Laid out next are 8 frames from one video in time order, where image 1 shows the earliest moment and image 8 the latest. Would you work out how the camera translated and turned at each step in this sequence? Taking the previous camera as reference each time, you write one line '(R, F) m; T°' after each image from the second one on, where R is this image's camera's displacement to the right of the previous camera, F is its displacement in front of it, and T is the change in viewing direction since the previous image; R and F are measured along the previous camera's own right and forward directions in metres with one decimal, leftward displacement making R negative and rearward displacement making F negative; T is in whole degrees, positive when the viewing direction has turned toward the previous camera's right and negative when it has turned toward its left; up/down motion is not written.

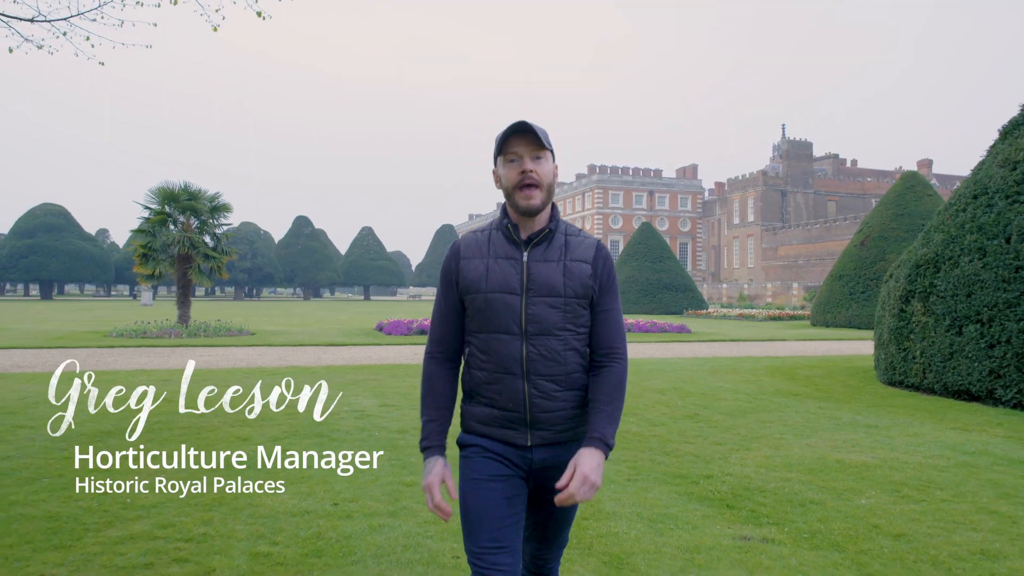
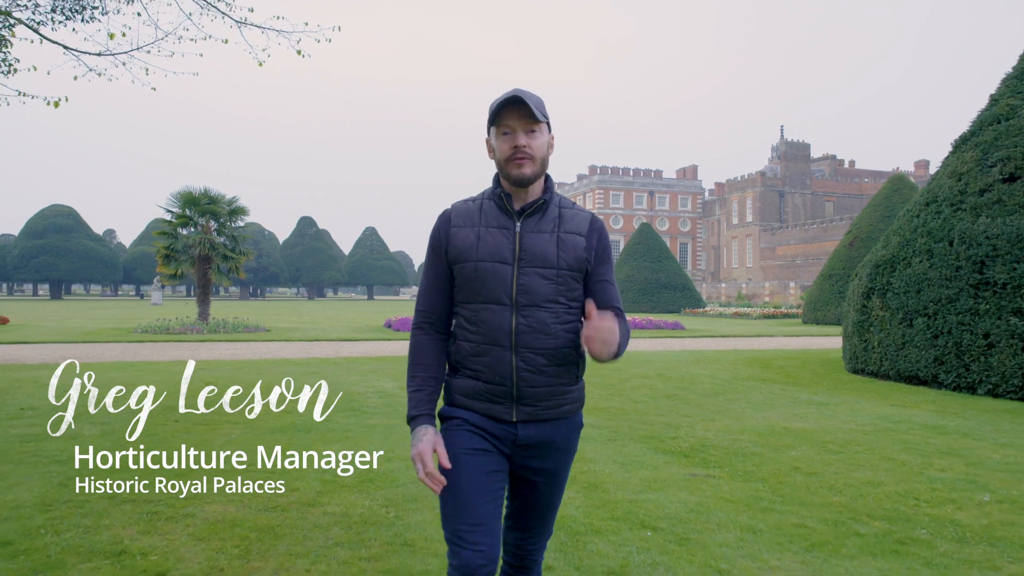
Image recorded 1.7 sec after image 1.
(0.0, -1.2) m; 0°
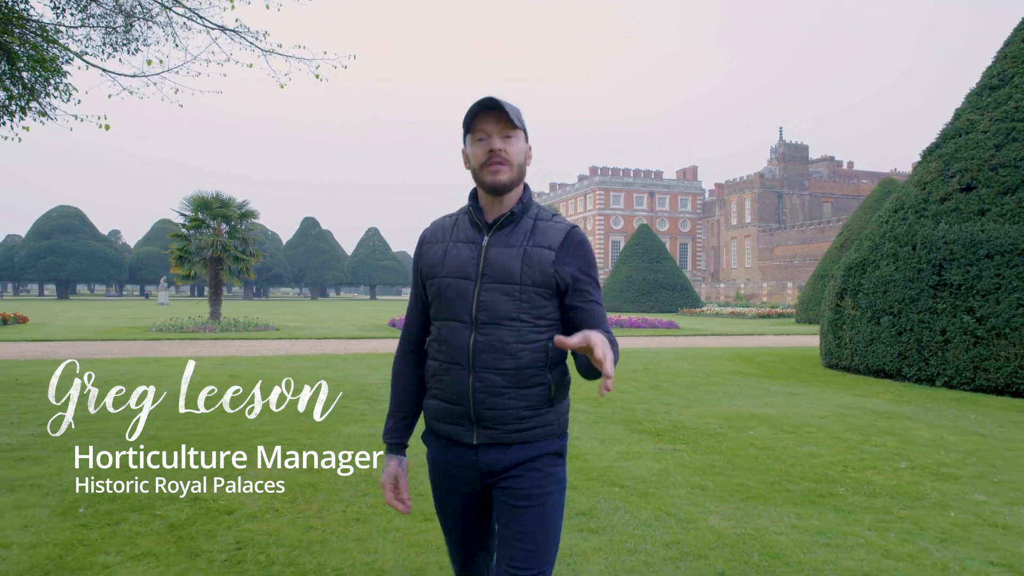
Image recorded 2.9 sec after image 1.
(+0.1, -0.9) m; 0°
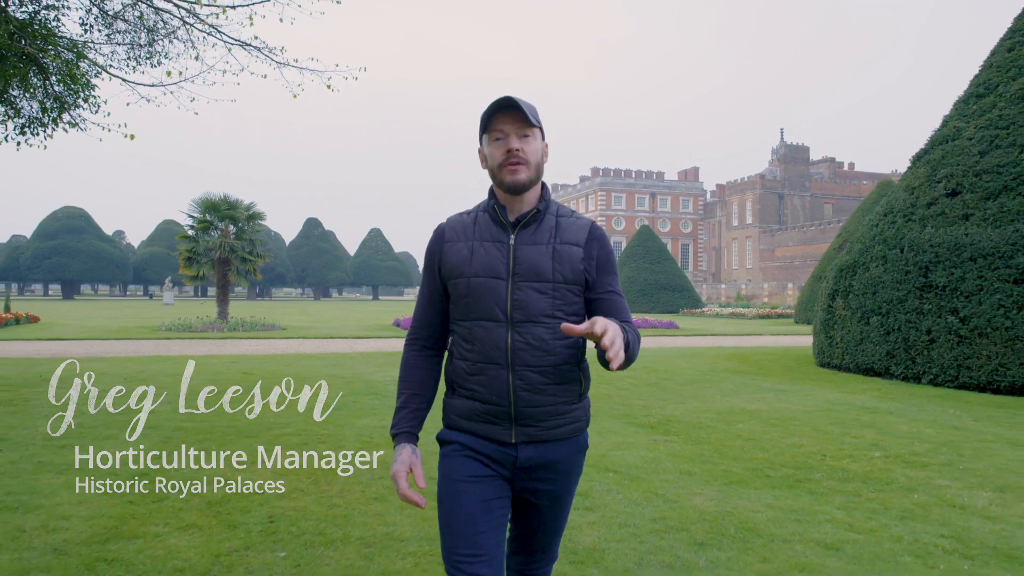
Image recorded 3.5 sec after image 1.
(0.0, -0.4) m; 0°
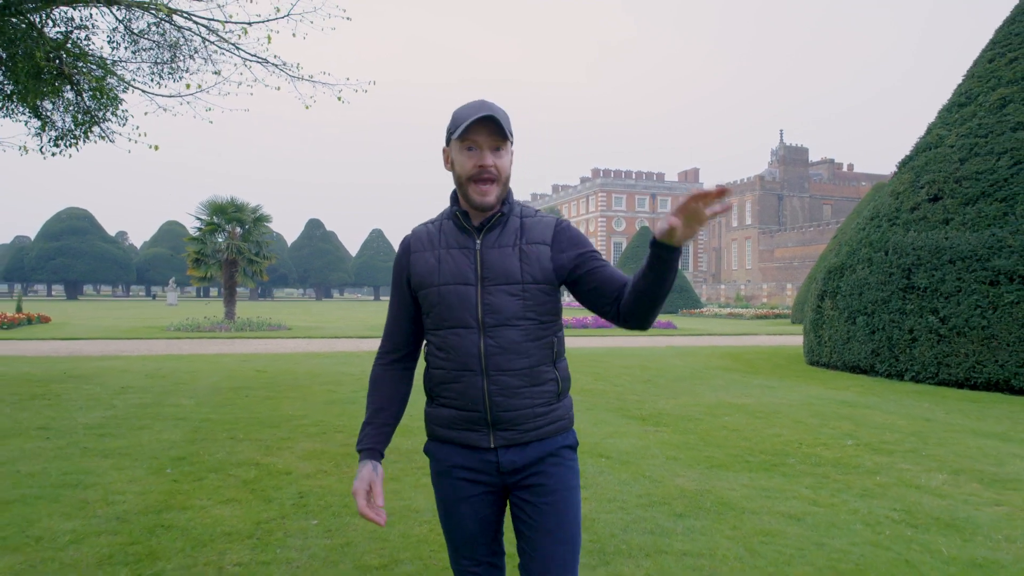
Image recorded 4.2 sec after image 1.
(0.0, -0.5) m; 0°
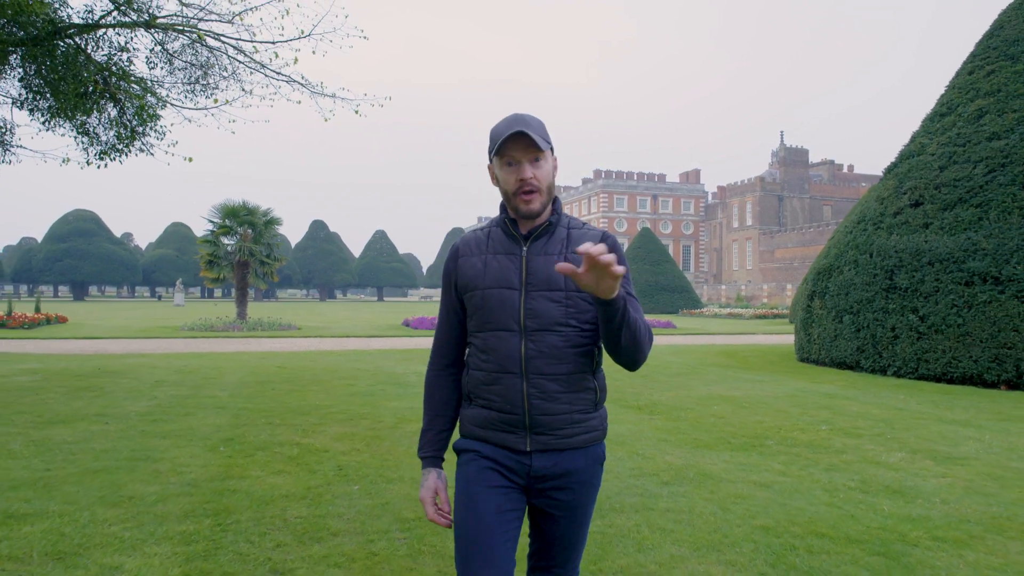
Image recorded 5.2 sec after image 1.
(-0.1, -0.7) m; 0°
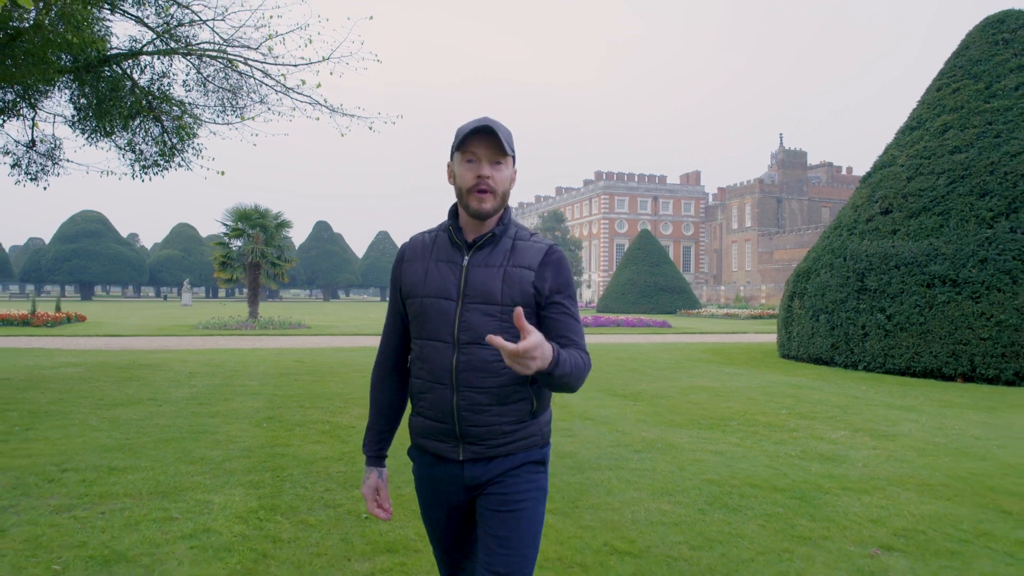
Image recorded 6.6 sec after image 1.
(0.0, -1.0) m; 0°
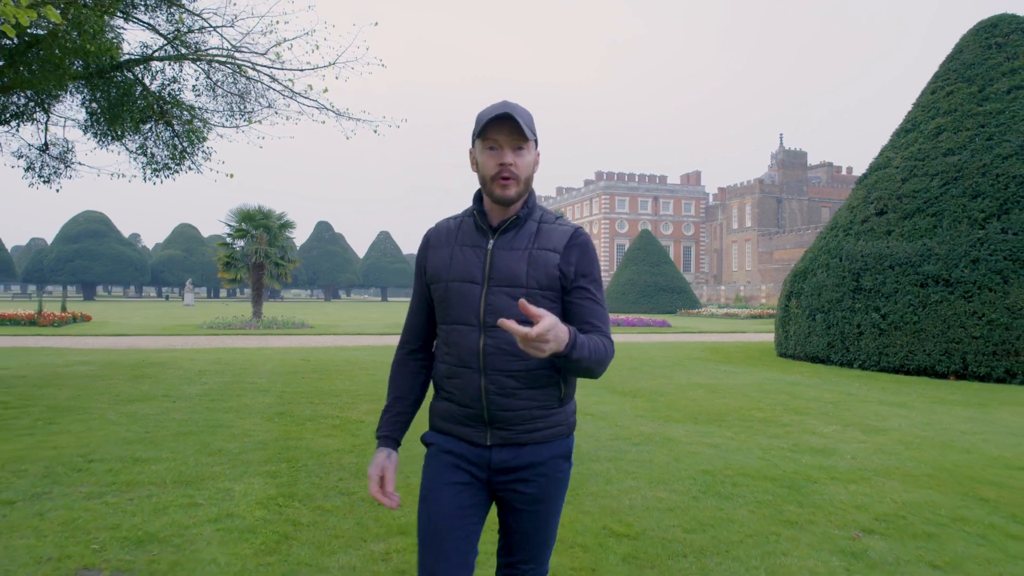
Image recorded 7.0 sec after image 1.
(0.0, -0.2) m; 0°
